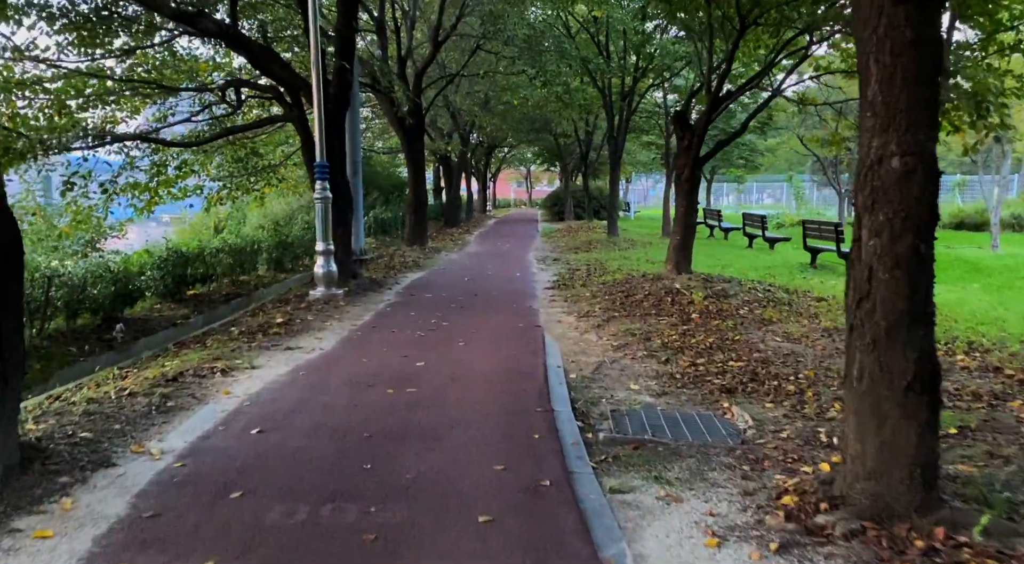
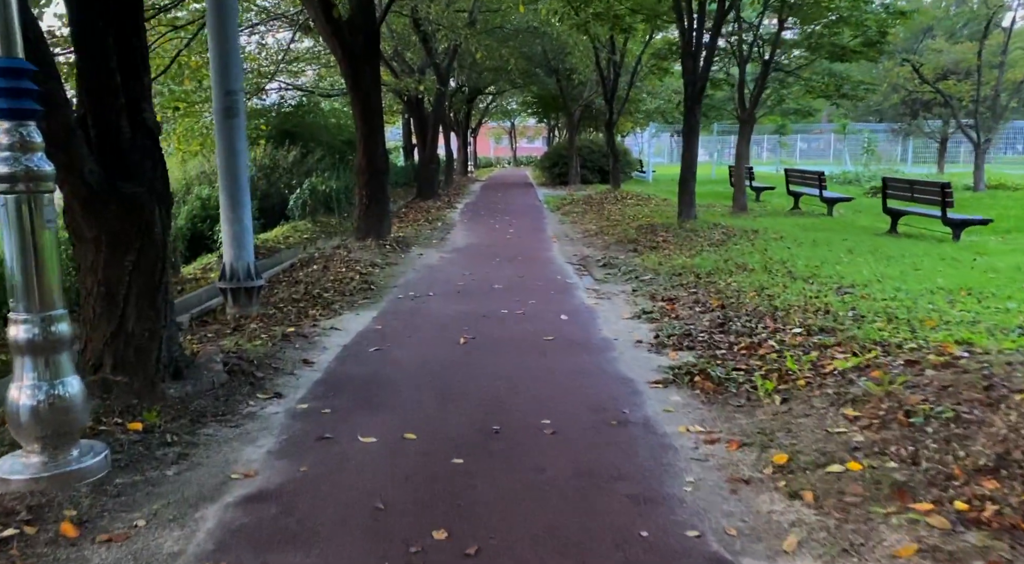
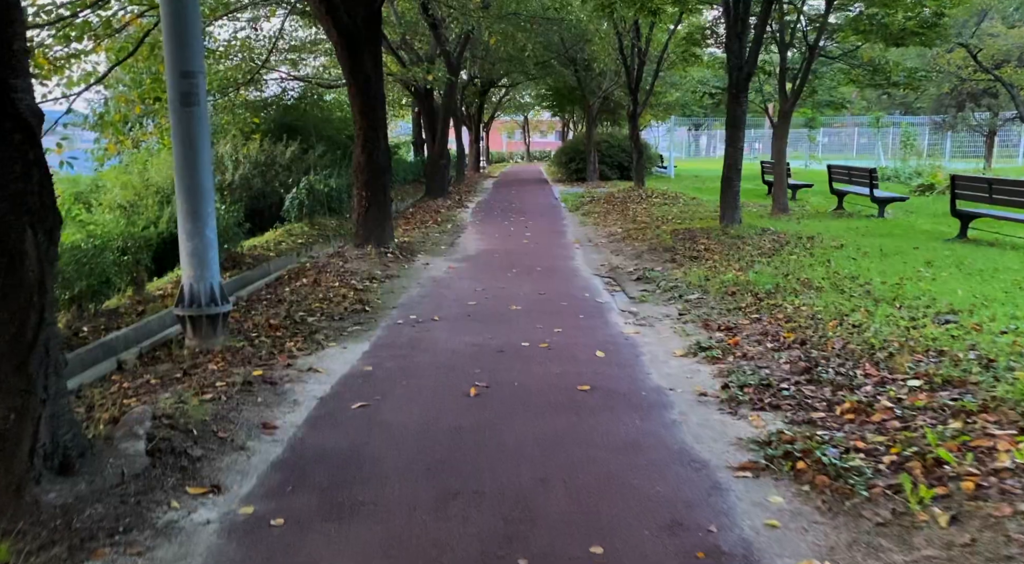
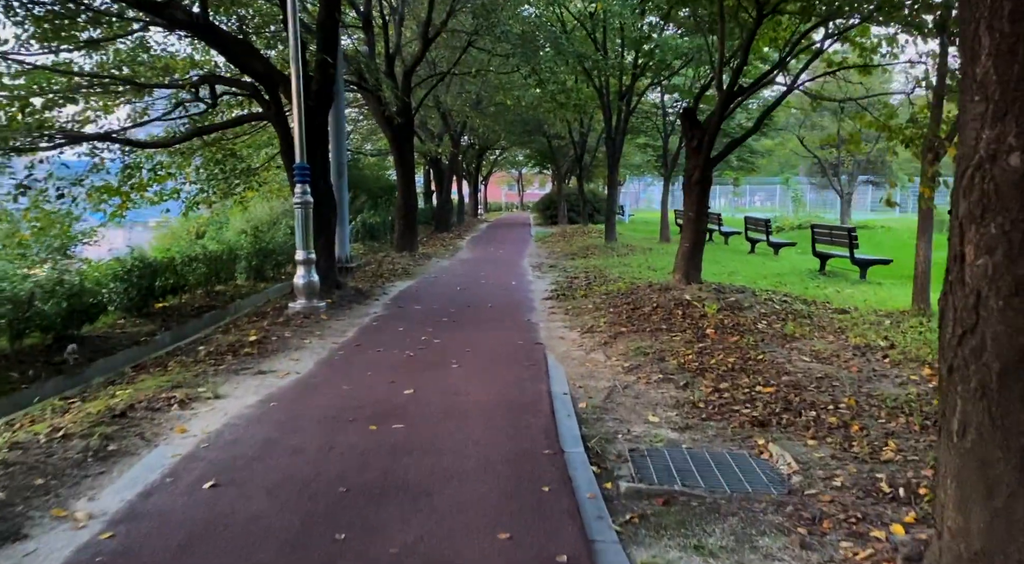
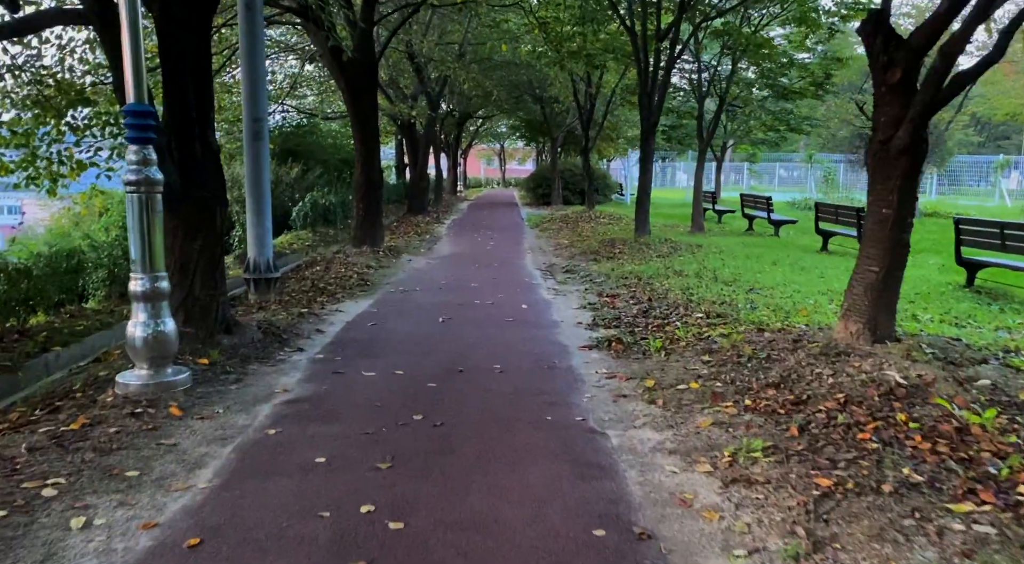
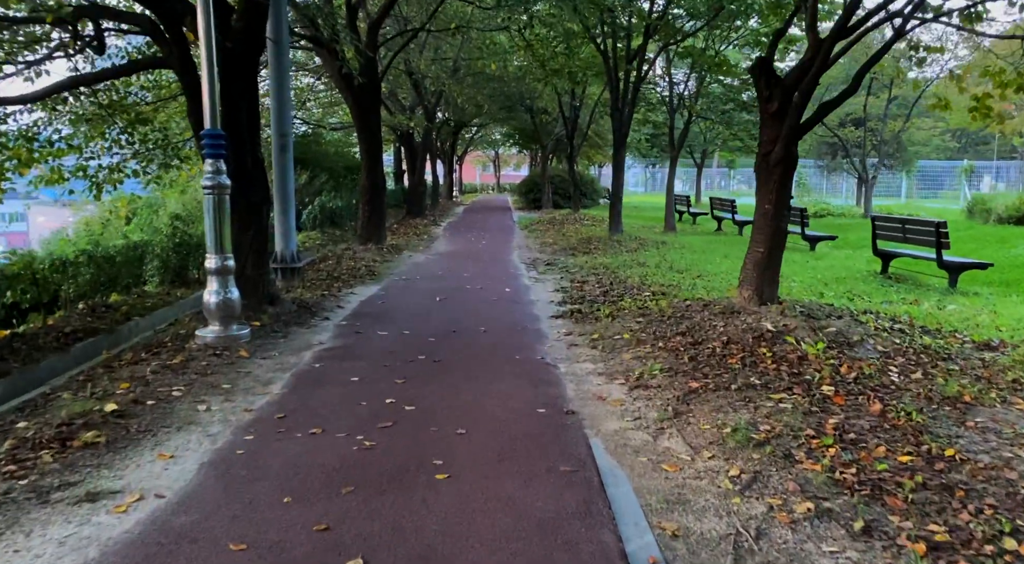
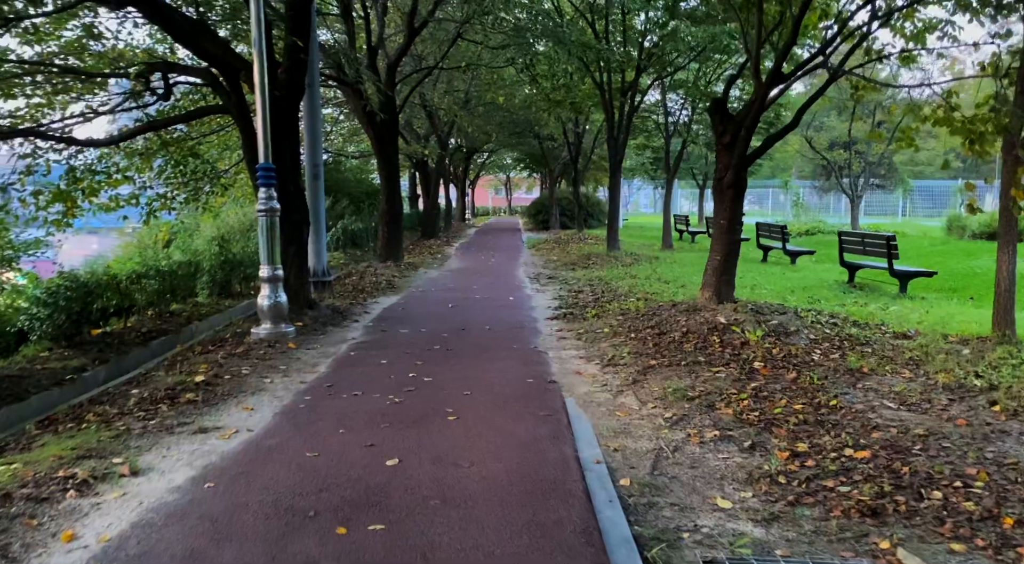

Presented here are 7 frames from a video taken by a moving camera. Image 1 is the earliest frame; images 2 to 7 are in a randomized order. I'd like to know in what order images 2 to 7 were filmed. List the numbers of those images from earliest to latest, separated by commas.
4, 7, 6, 5, 2, 3
